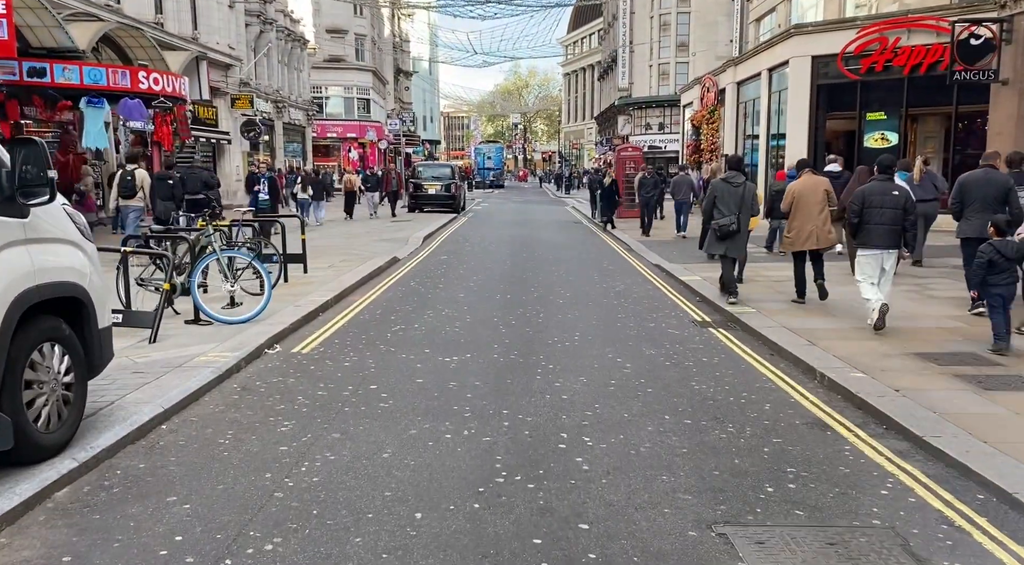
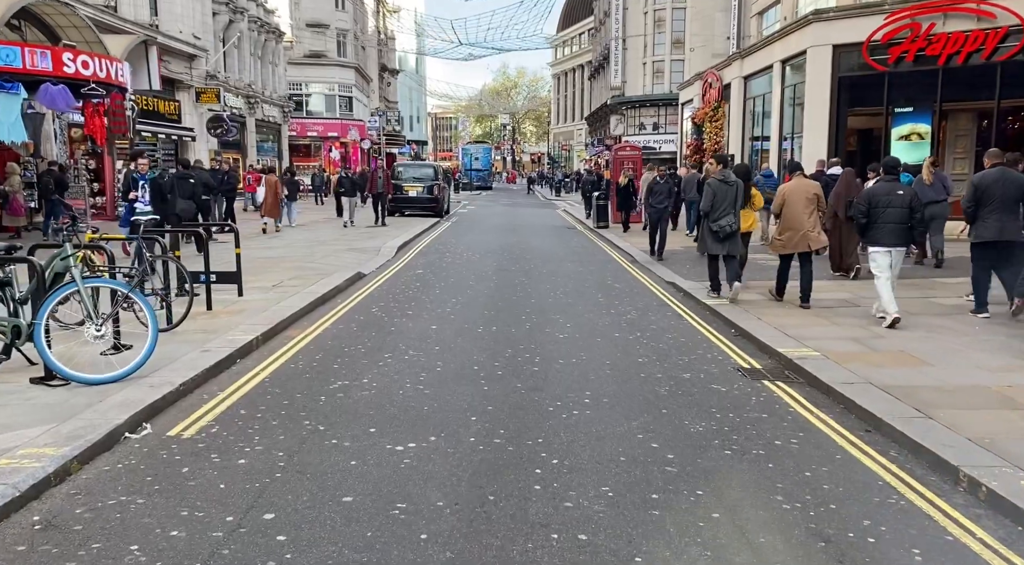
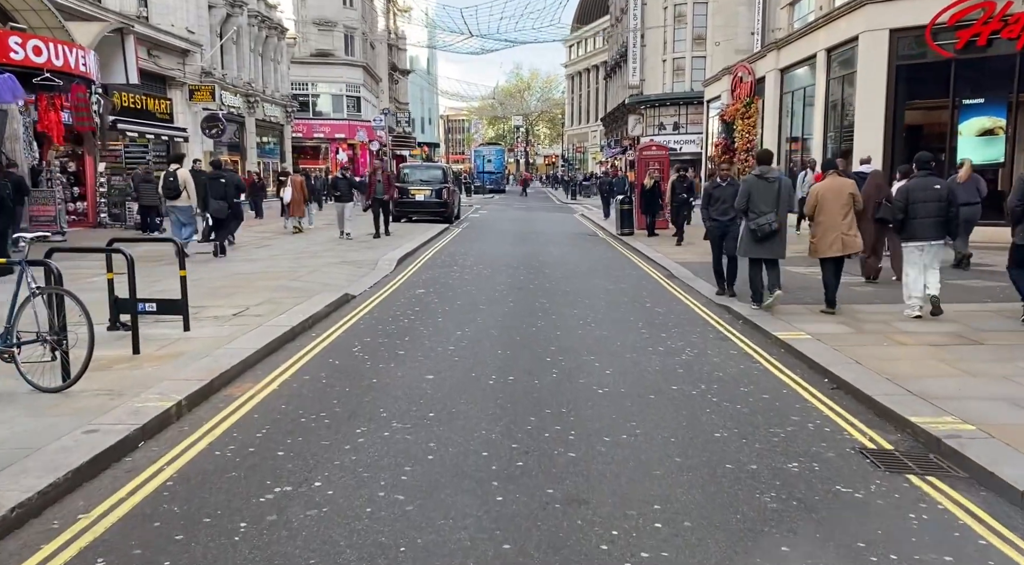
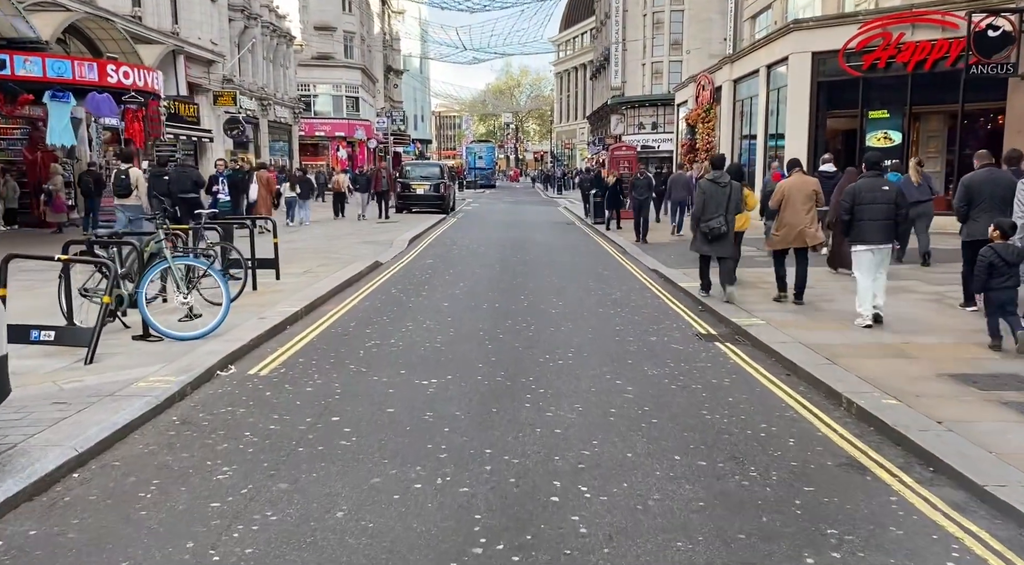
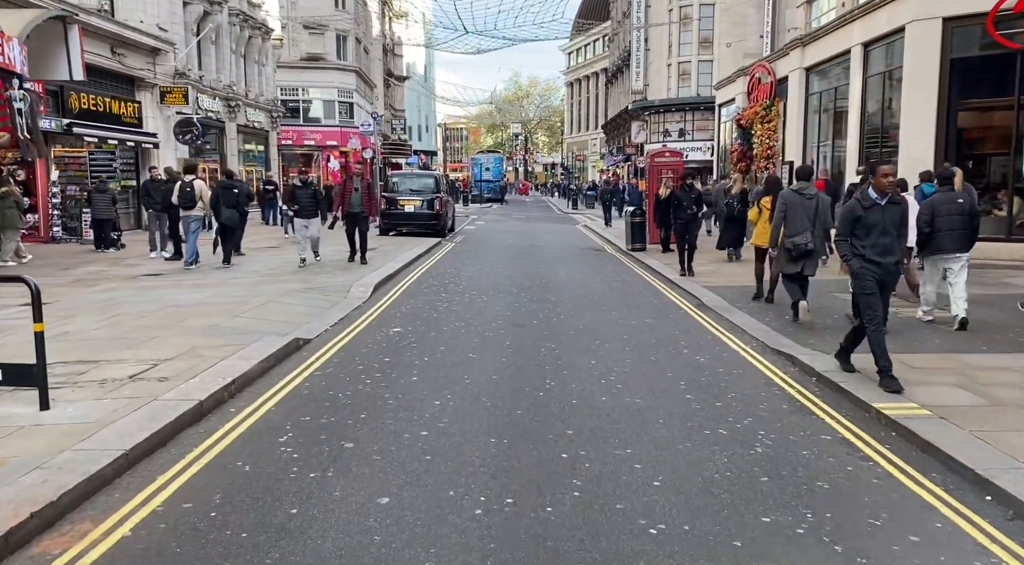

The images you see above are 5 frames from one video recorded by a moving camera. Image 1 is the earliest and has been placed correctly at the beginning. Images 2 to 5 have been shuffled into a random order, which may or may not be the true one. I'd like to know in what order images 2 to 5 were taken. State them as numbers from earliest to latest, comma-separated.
4, 2, 3, 5
